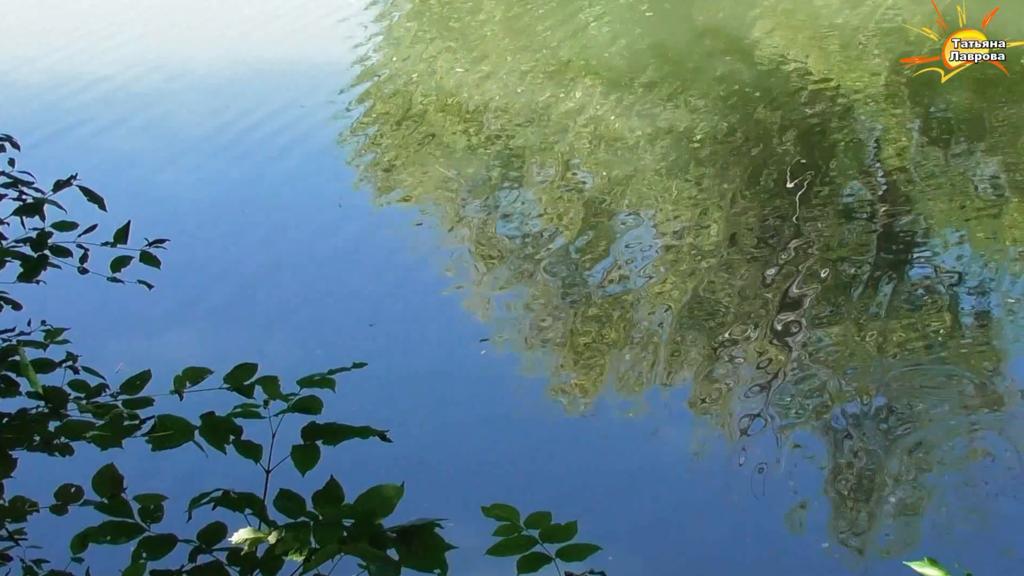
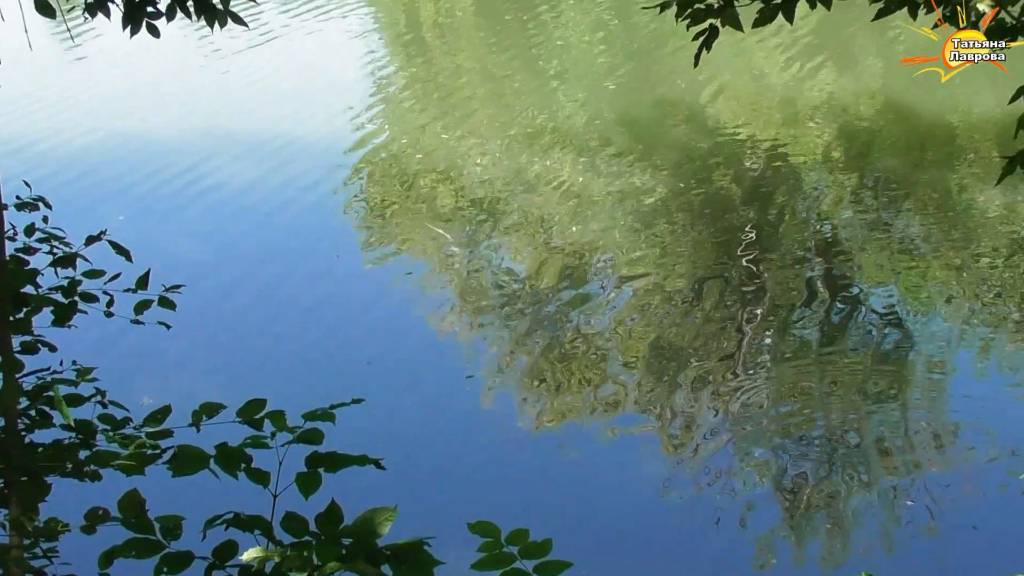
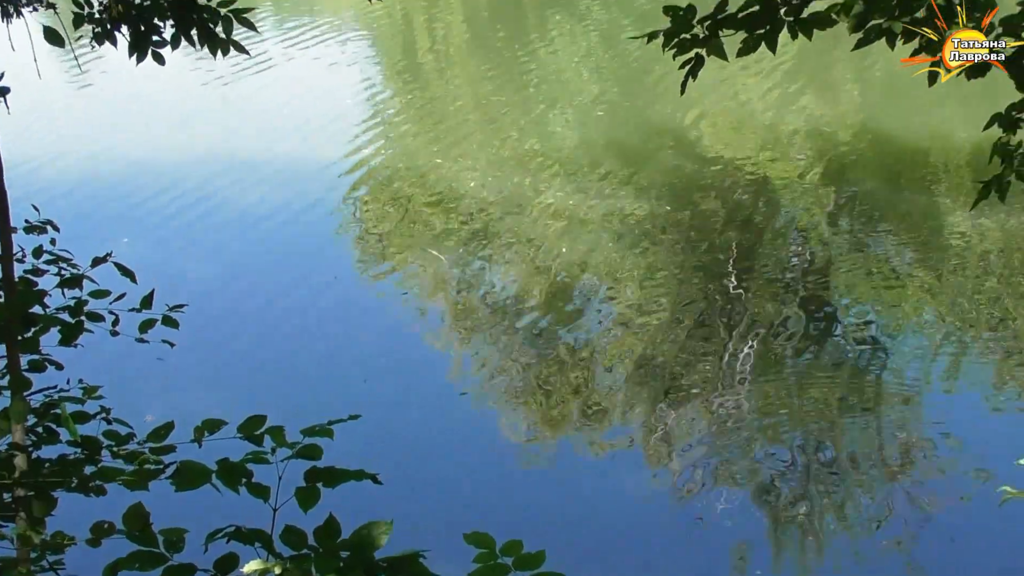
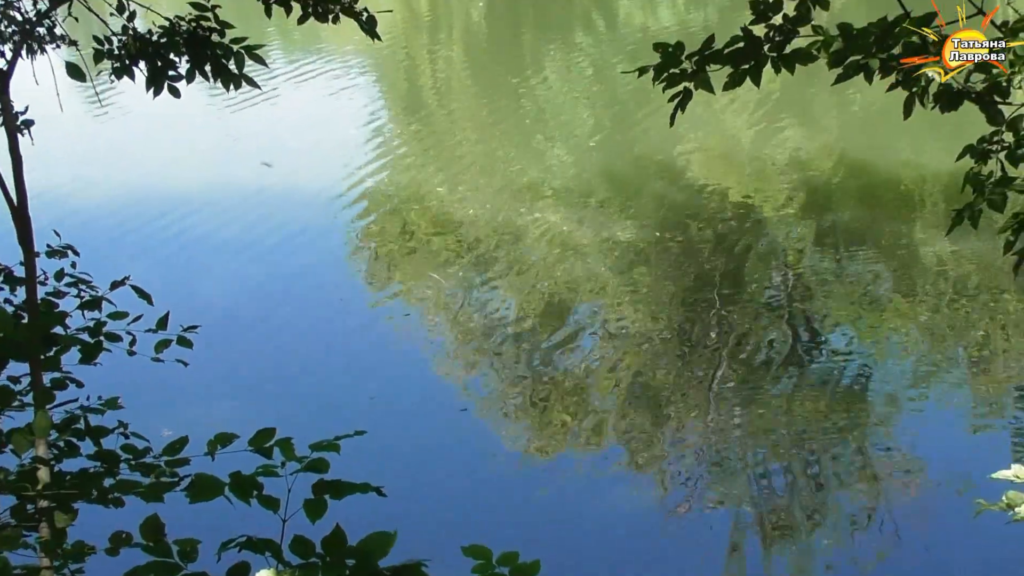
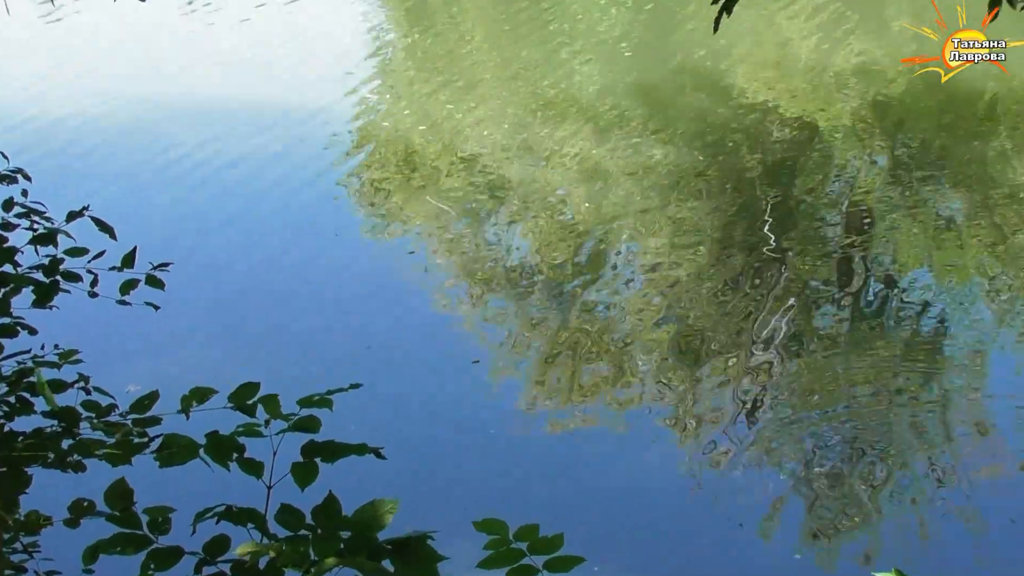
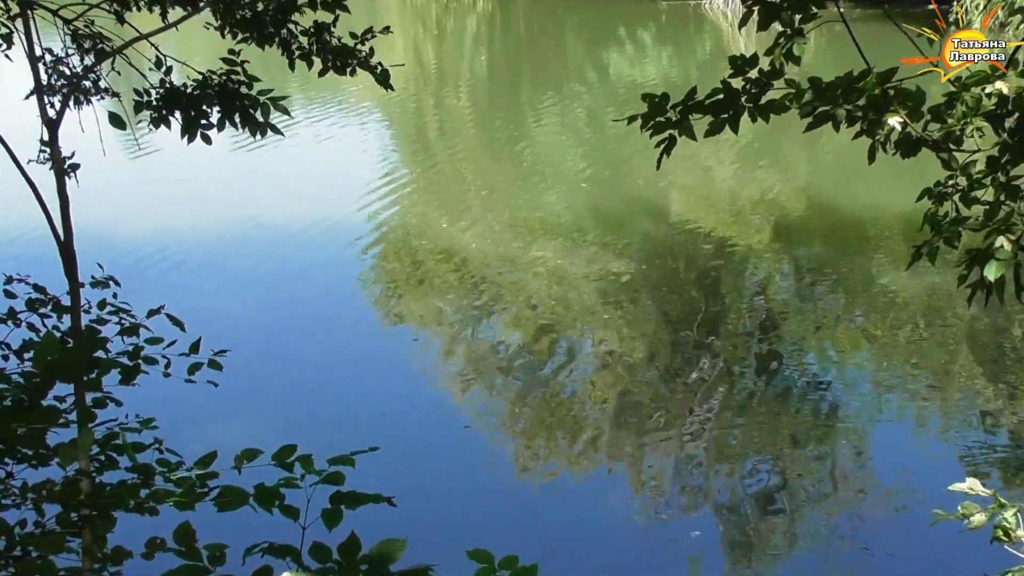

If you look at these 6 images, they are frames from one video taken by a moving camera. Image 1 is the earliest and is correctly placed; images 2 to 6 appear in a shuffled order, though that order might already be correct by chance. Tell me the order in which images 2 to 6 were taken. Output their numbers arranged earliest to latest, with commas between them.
5, 2, 3, 4, 6
